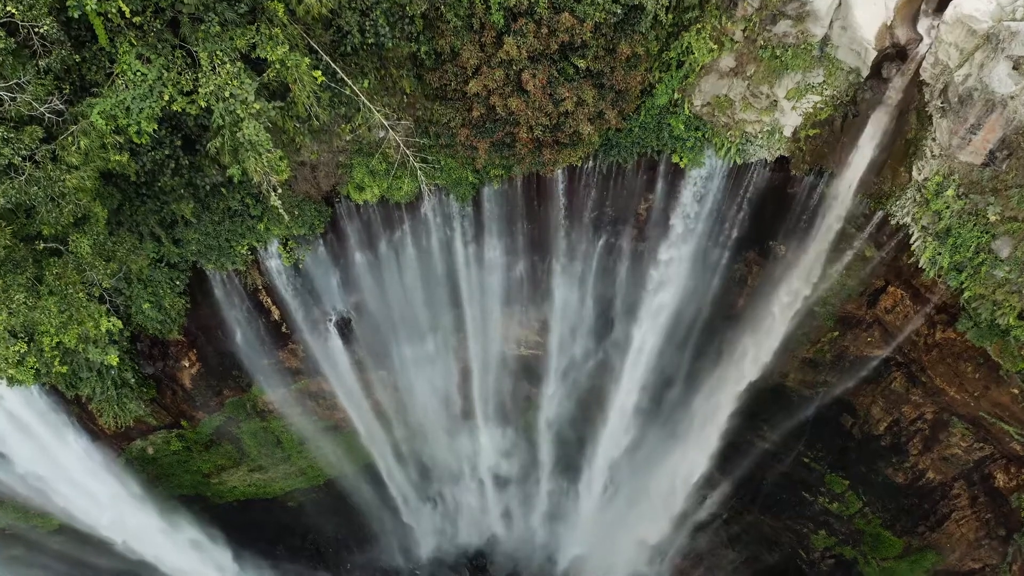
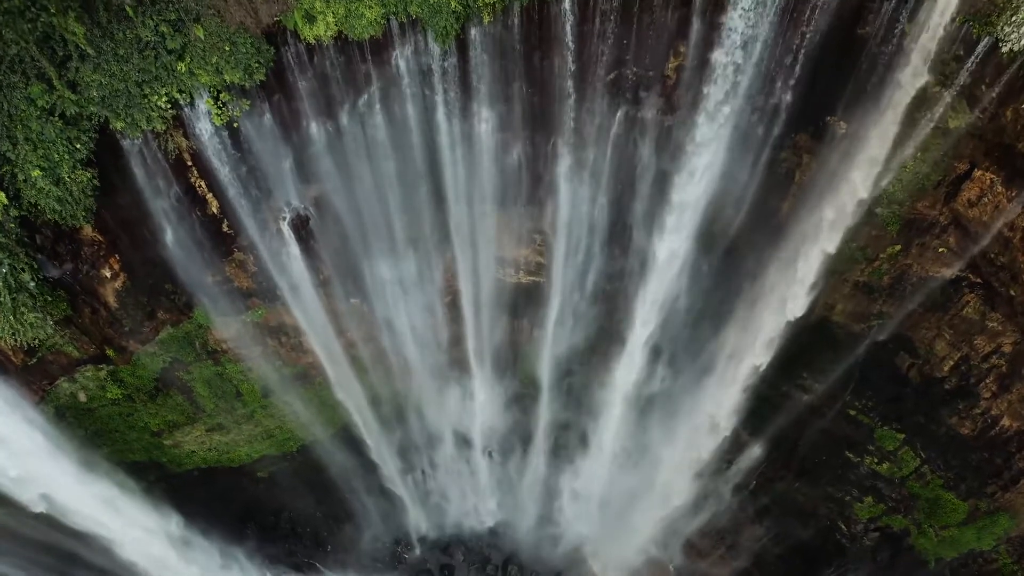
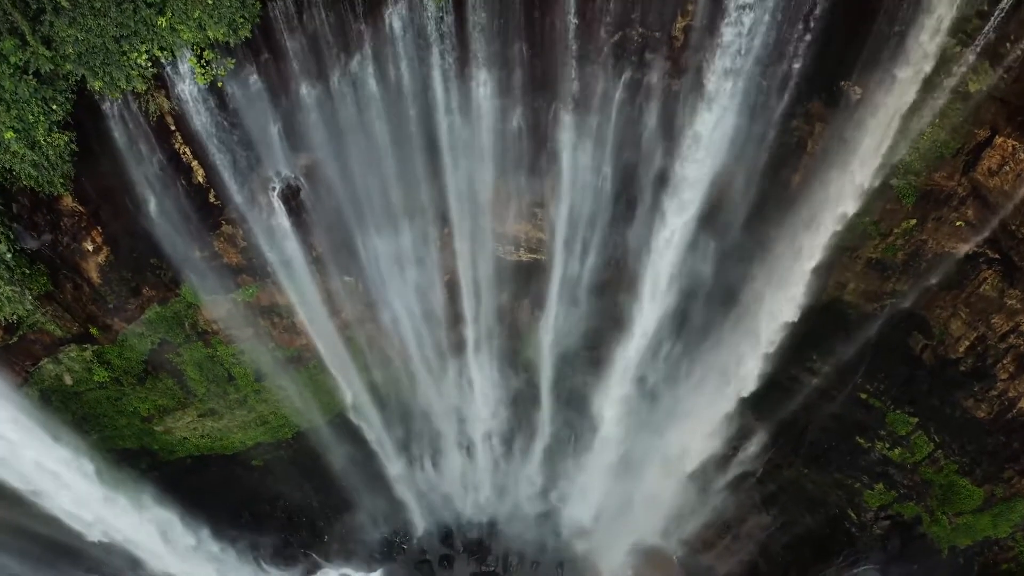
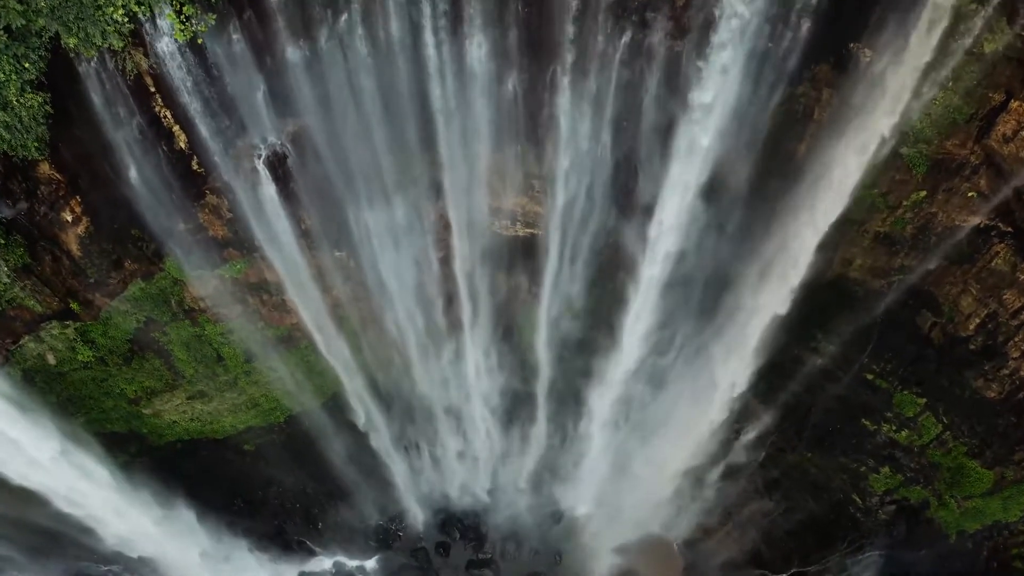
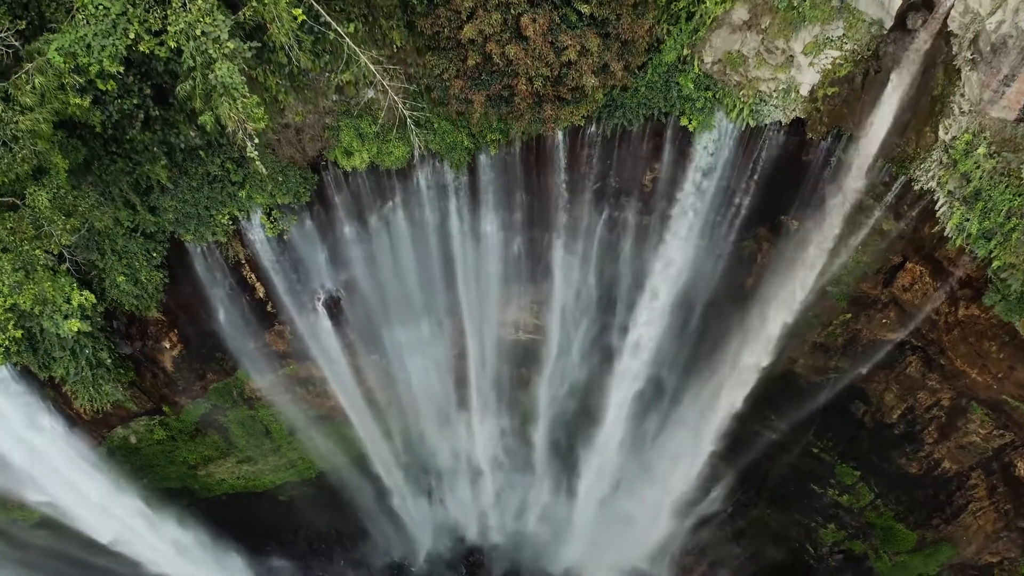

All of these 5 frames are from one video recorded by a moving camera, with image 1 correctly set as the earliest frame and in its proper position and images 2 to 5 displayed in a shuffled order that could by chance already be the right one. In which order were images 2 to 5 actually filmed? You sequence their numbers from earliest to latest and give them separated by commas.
5, 2, 3, 4
